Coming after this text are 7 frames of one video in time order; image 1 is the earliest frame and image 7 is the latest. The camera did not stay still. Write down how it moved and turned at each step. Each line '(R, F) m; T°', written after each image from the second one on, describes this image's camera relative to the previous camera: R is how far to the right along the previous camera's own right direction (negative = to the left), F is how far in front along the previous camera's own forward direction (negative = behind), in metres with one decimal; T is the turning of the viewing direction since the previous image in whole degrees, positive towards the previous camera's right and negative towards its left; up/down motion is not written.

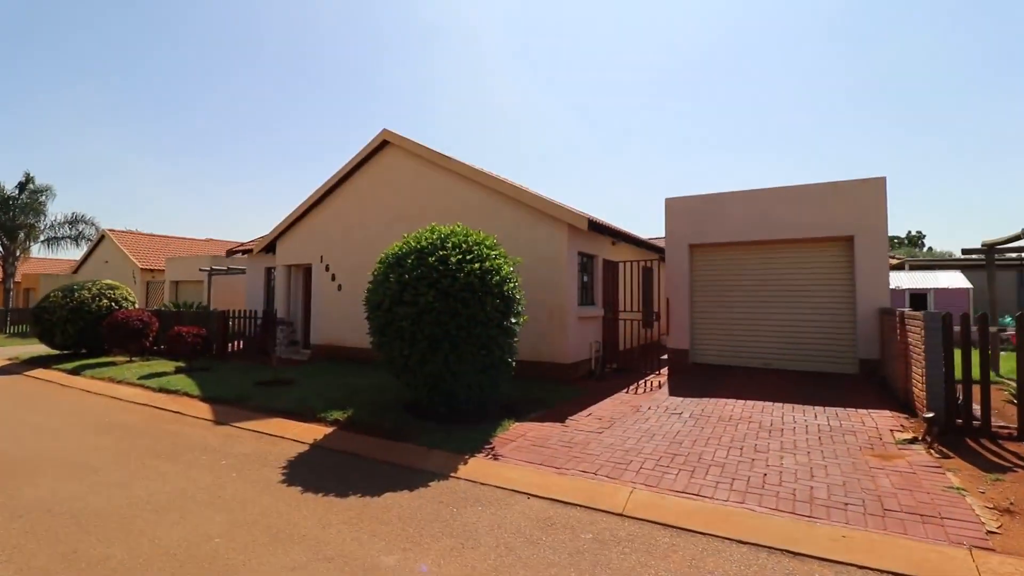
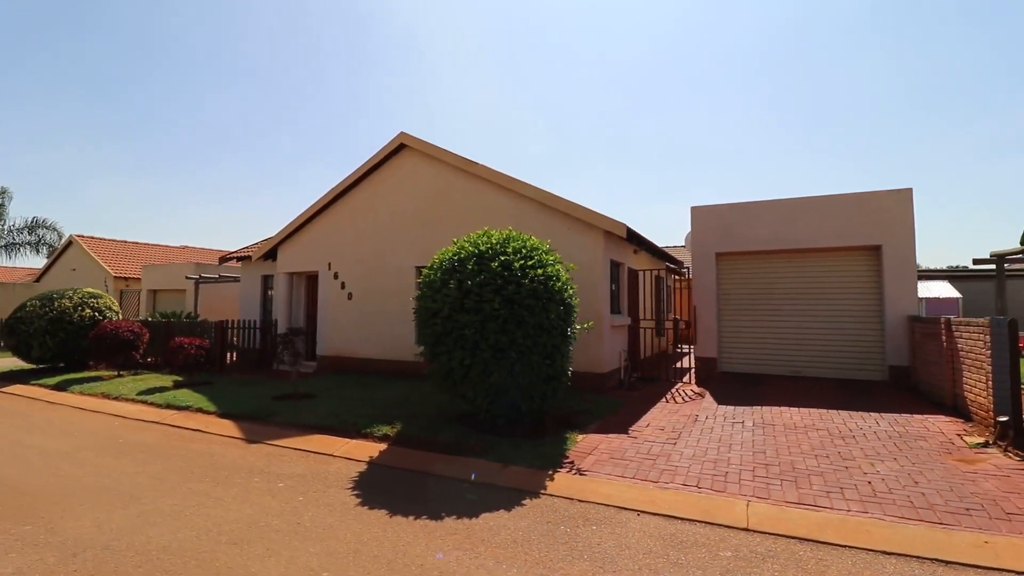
(-1.4, +0.3) m; +4°
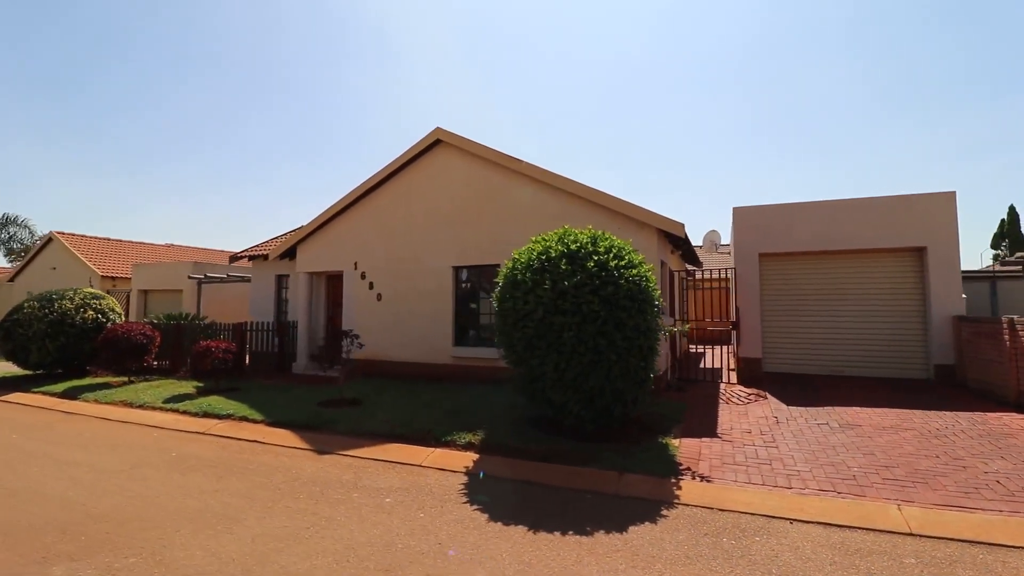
(-1.7, +0.3) m; +4°
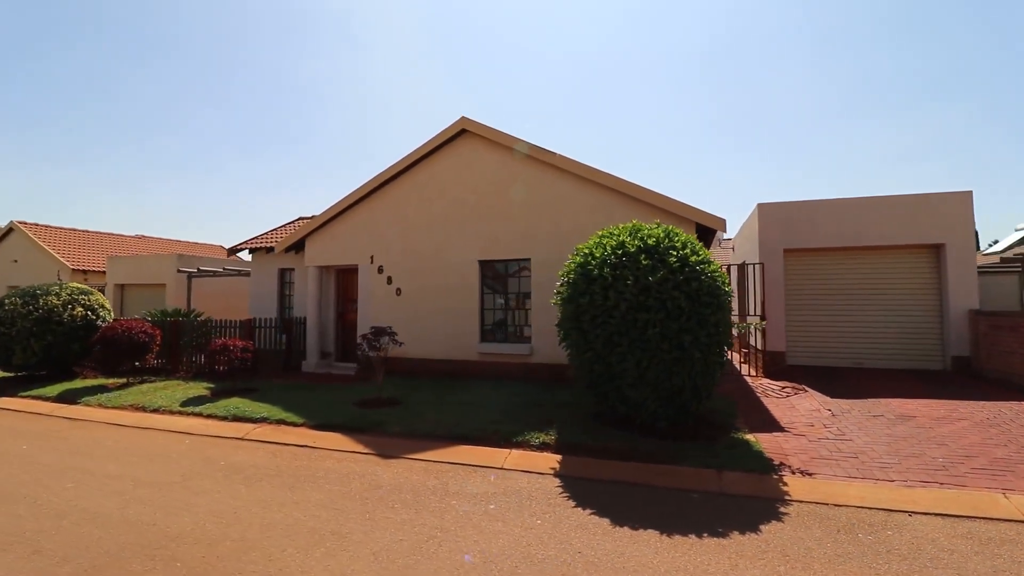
(-1.5, +0.3) m; +5°
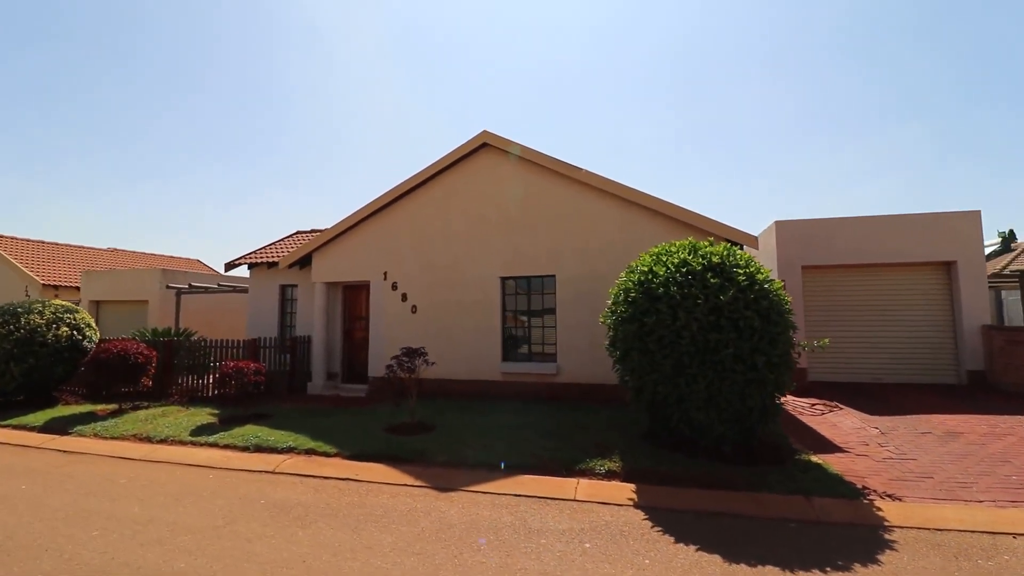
(-1.2, +0.4) m; +4°
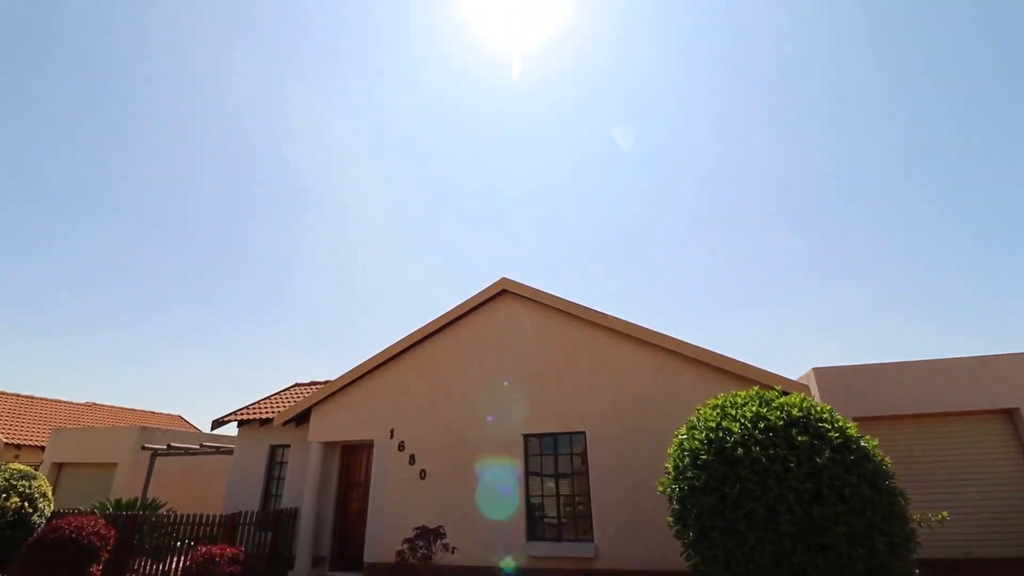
(-0.6, +0.8) m; +1°
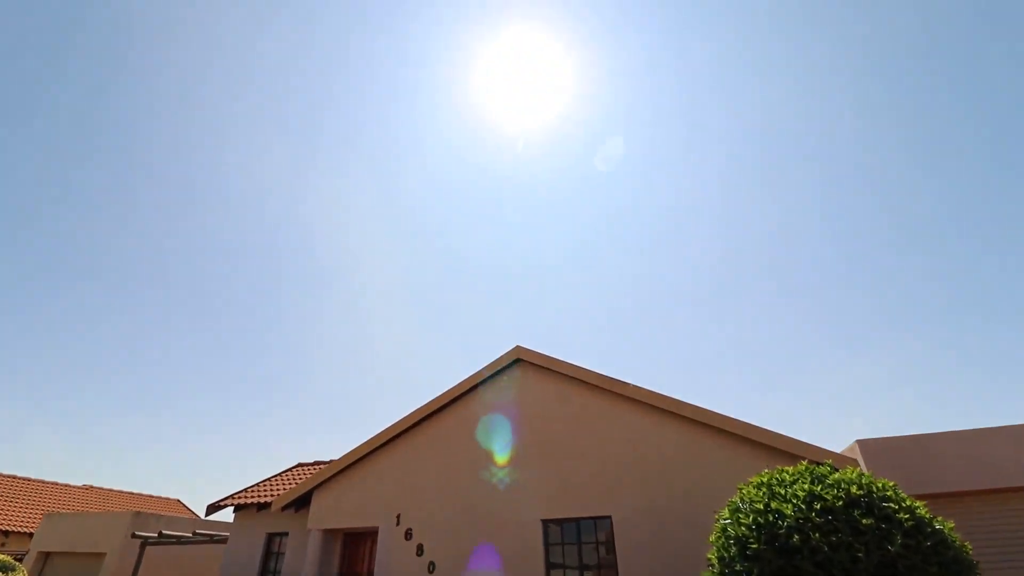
(0.0, +0.4) m; -1°
